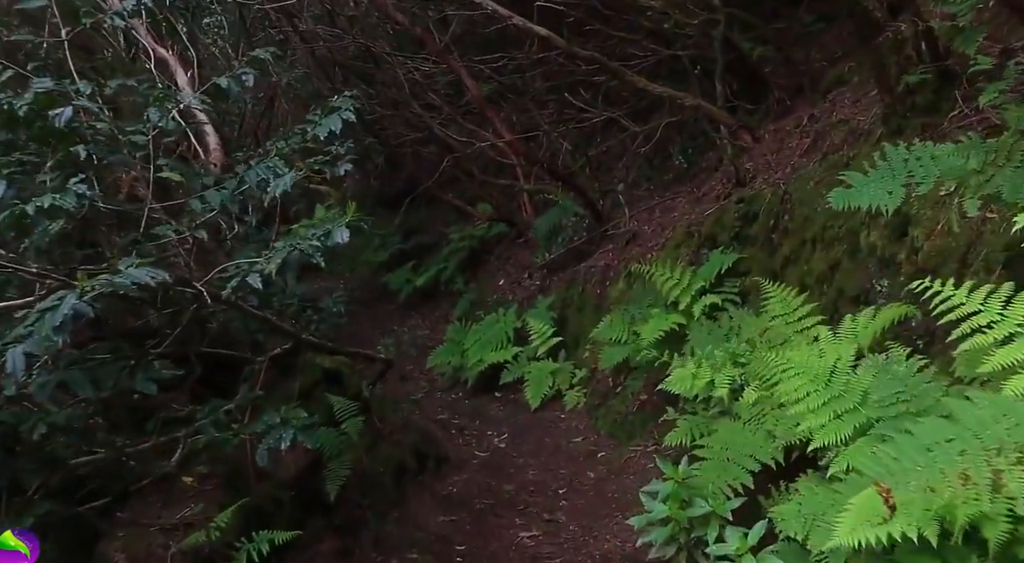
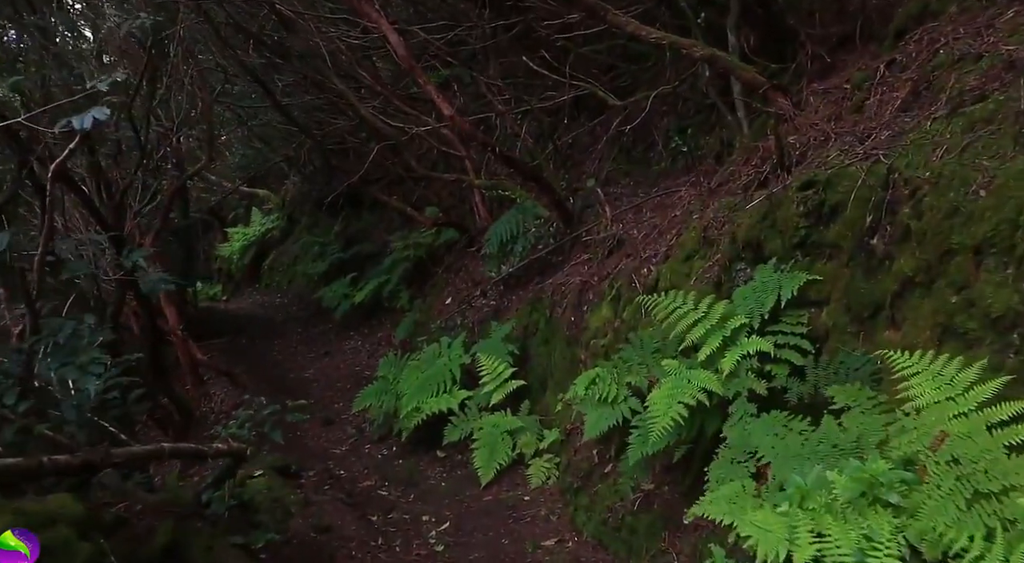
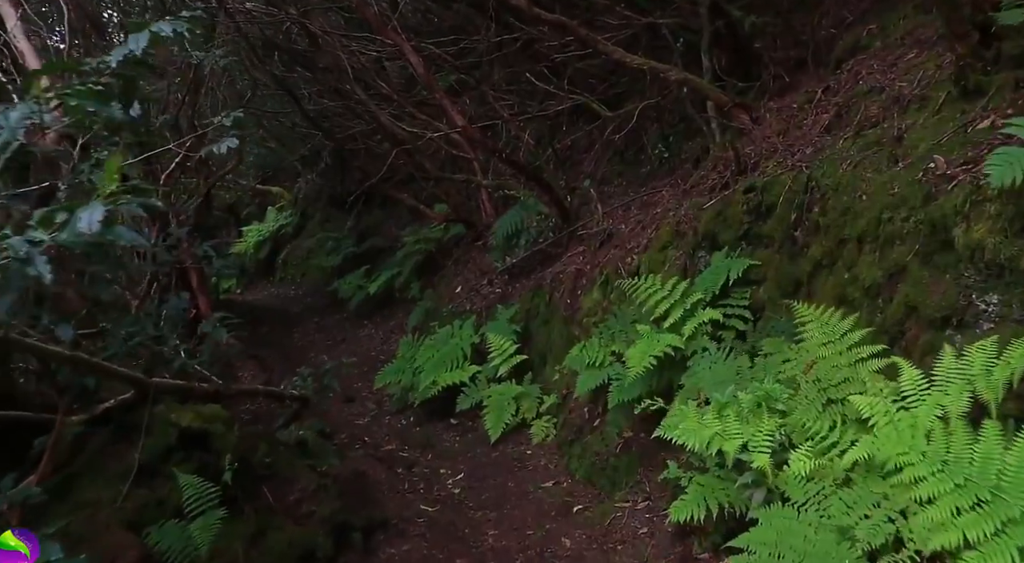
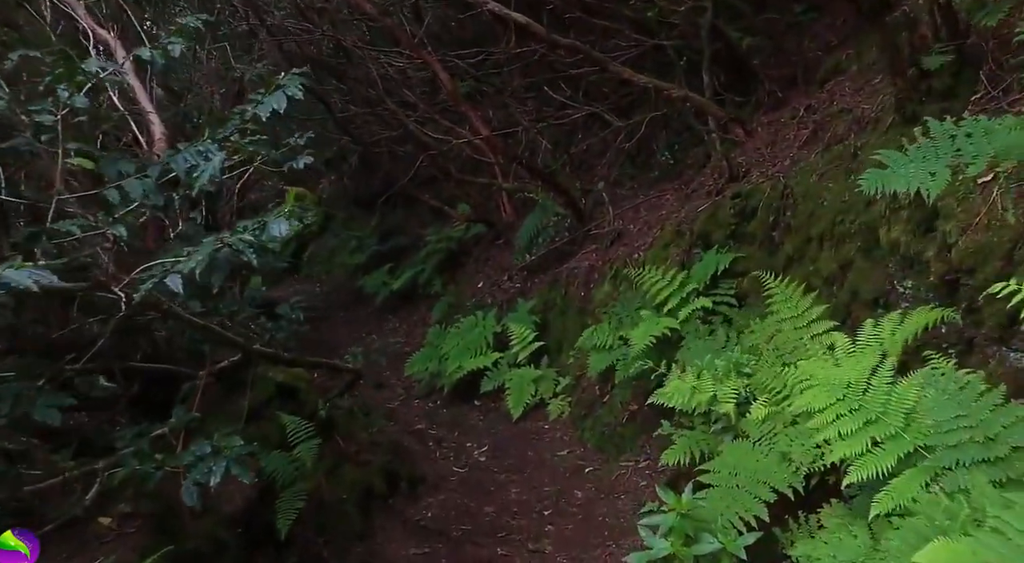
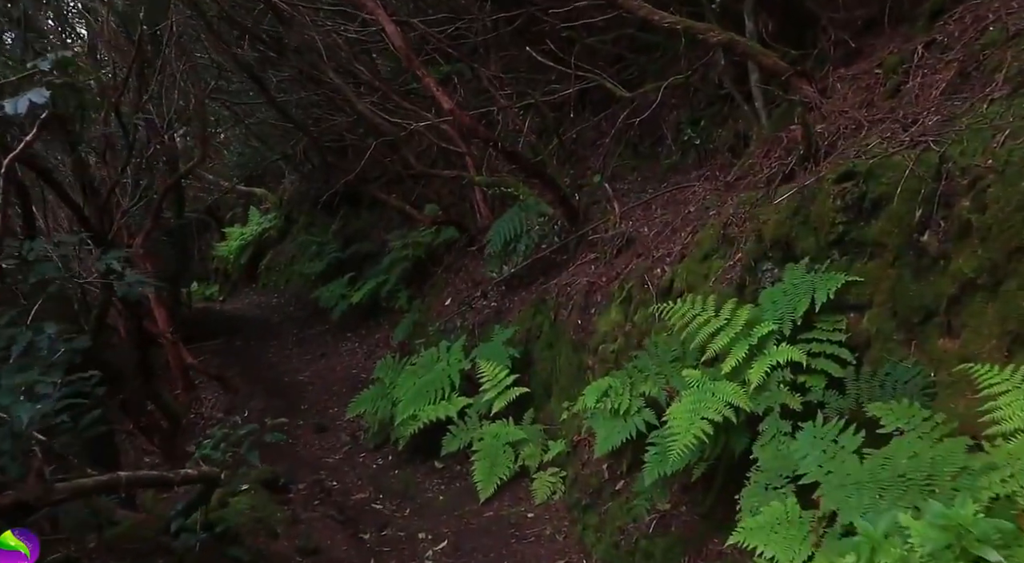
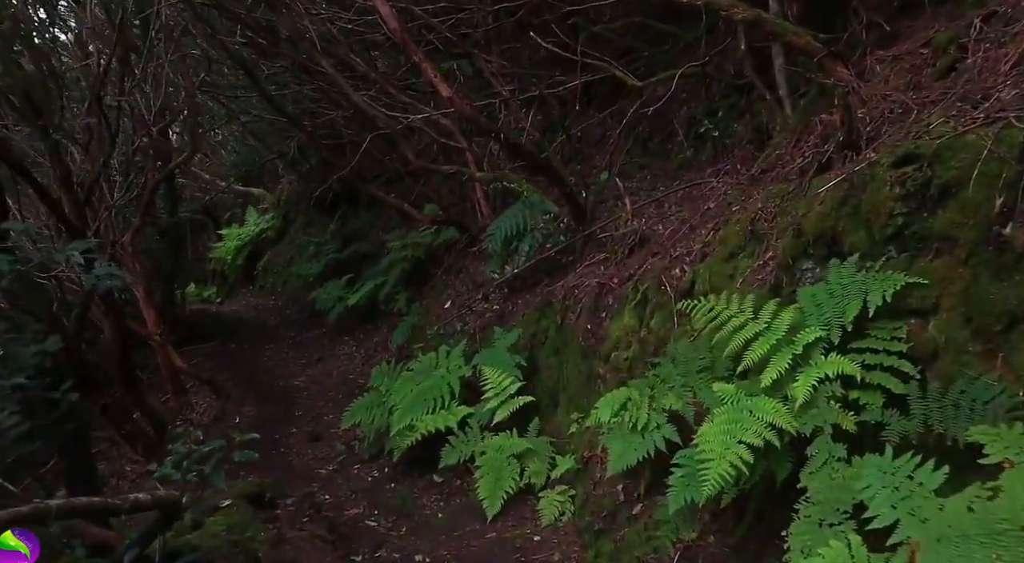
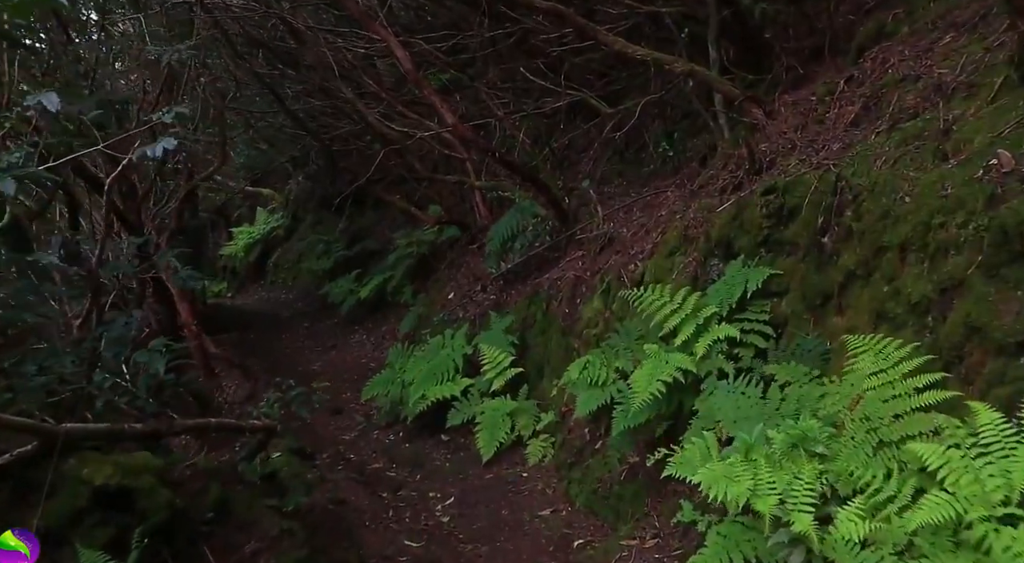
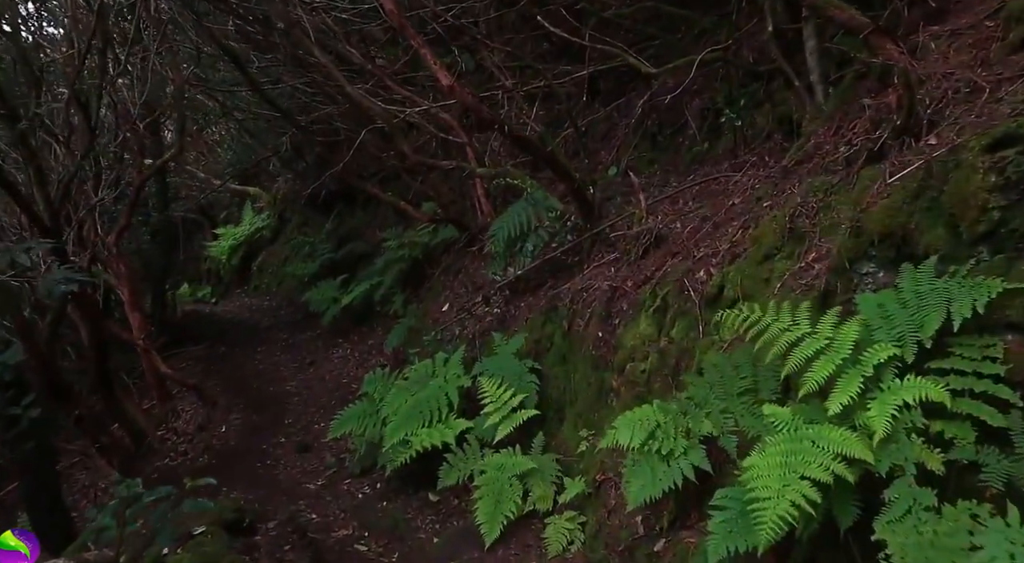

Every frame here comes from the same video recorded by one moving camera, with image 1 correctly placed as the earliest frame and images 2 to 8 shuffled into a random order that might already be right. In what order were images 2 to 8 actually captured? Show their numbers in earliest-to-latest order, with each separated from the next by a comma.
4, 3, 7, 2, 5, 6, 8
